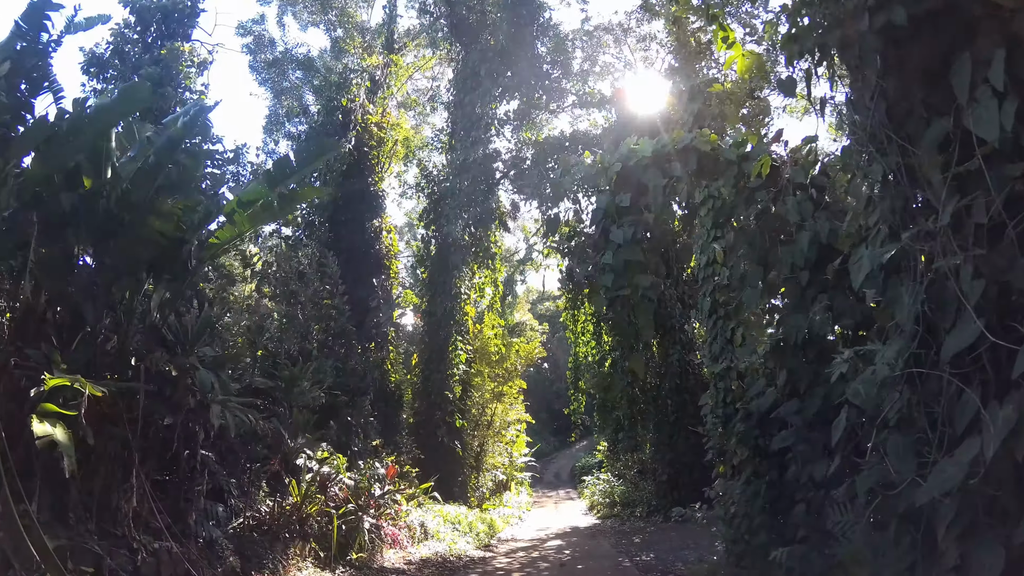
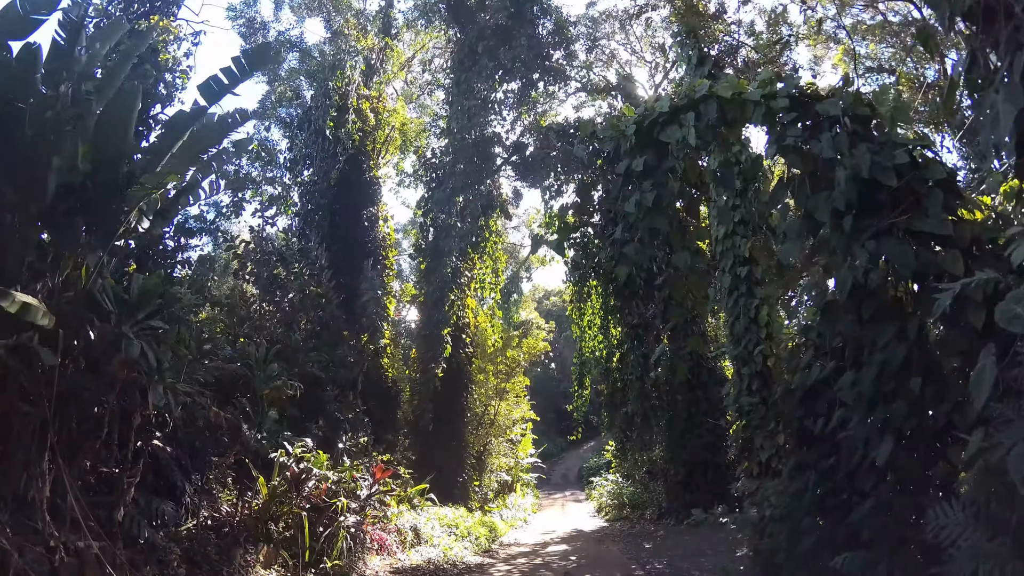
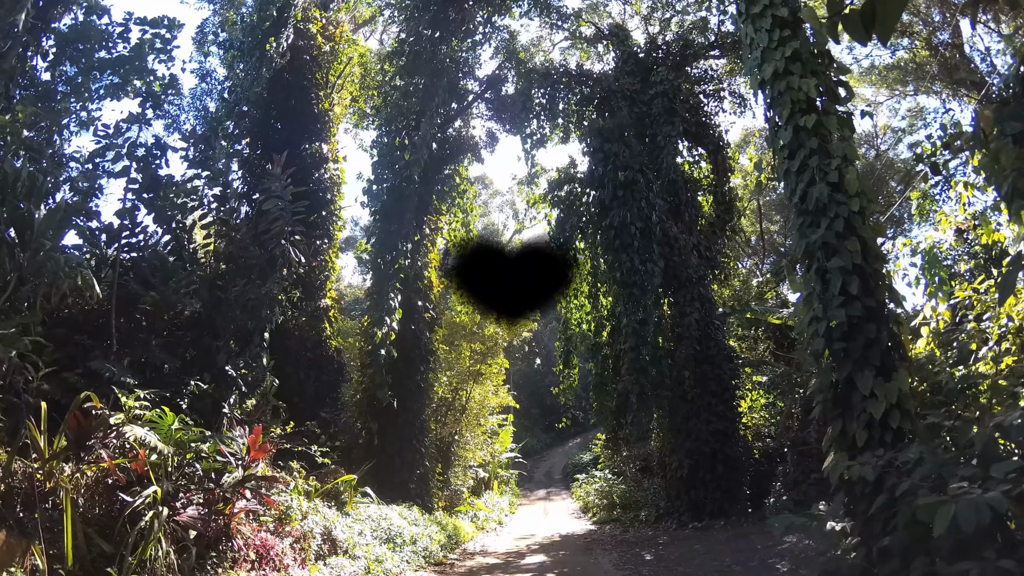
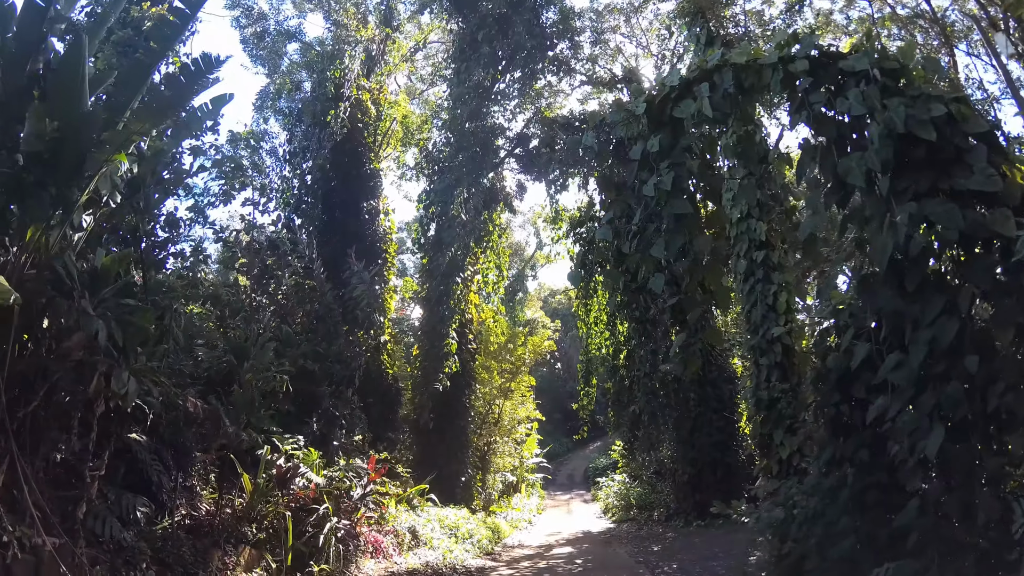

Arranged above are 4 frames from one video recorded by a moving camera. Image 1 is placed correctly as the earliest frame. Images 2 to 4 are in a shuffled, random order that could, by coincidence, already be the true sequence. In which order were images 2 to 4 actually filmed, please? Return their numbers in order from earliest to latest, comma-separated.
2, 4, 3
